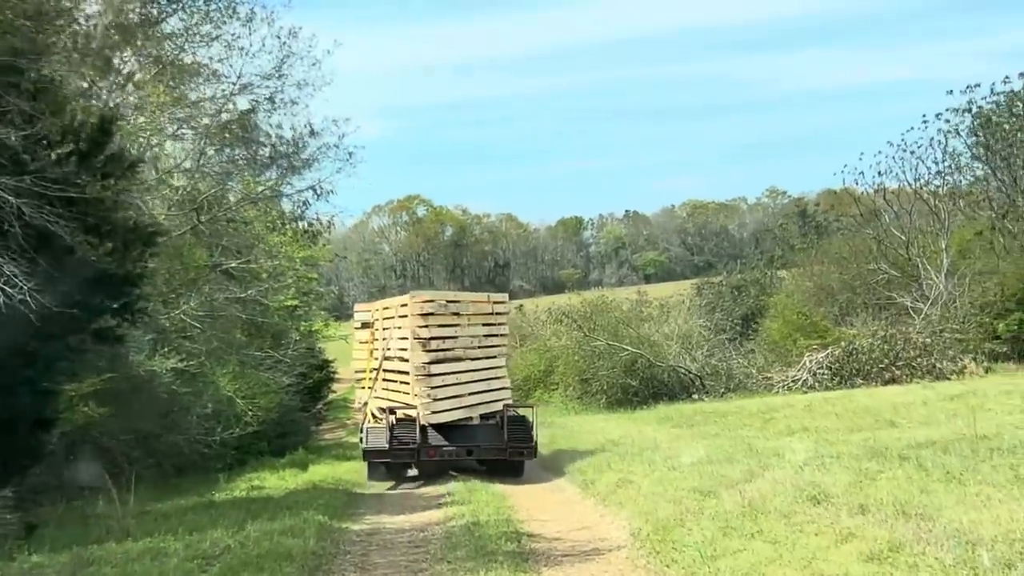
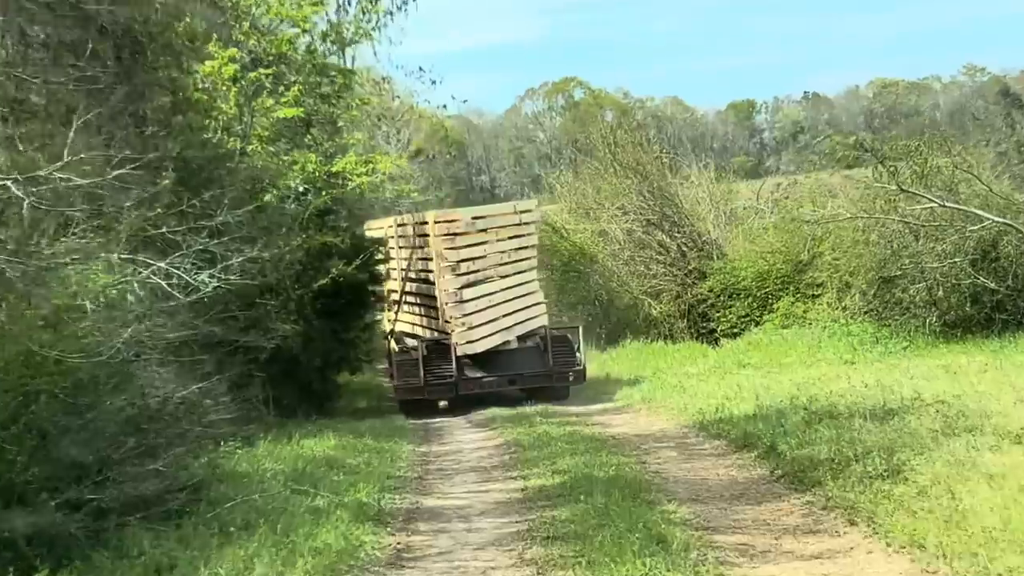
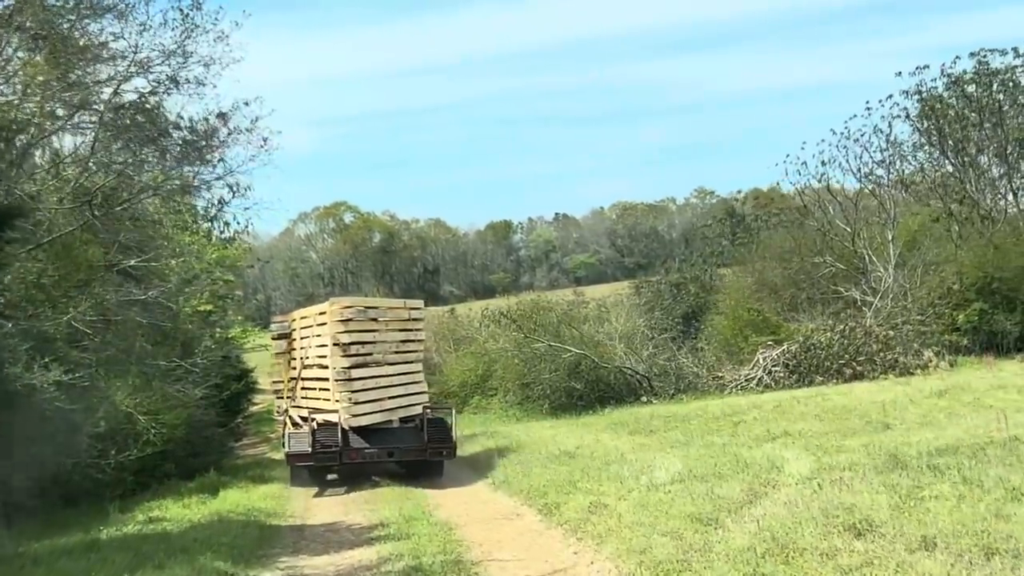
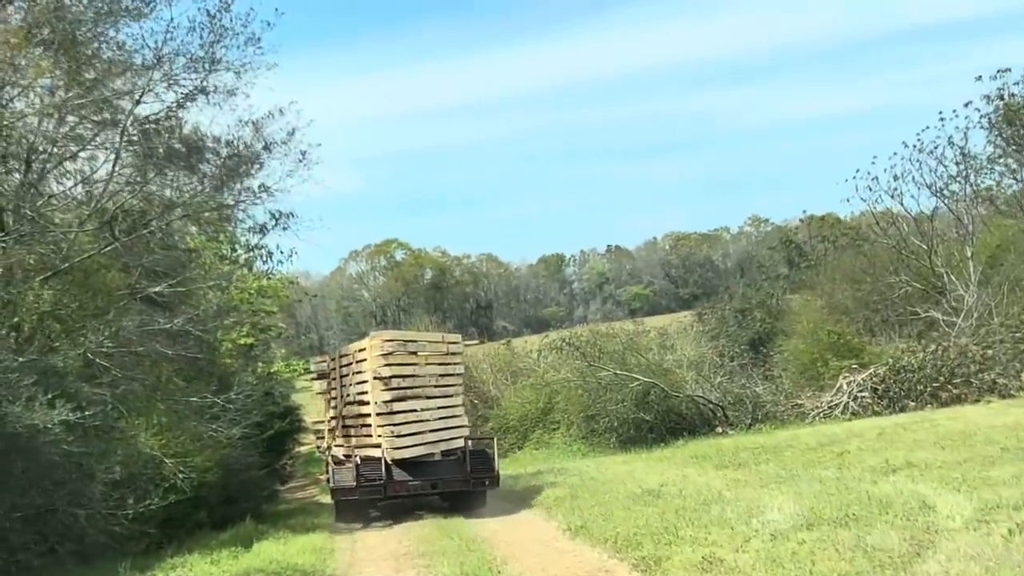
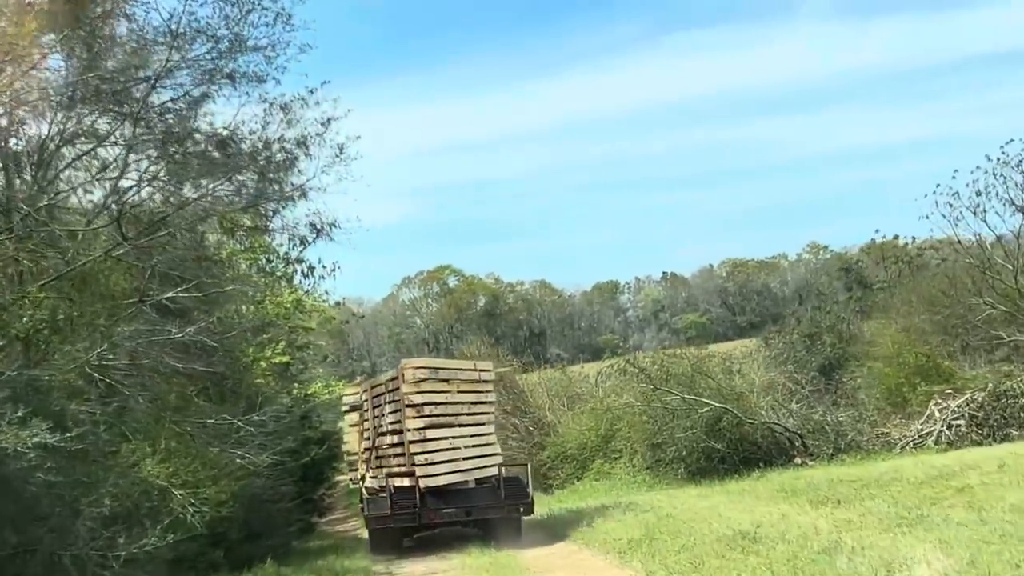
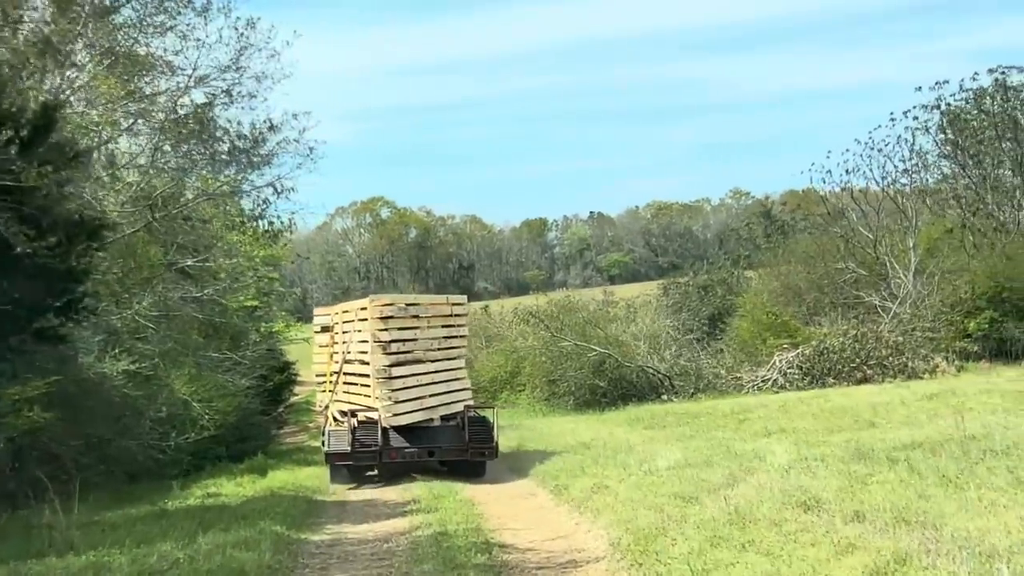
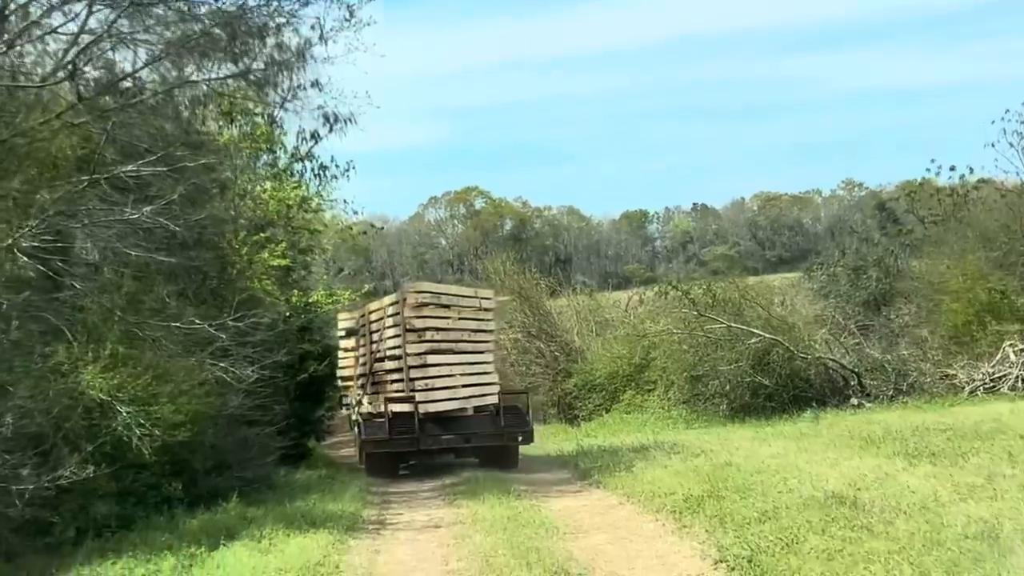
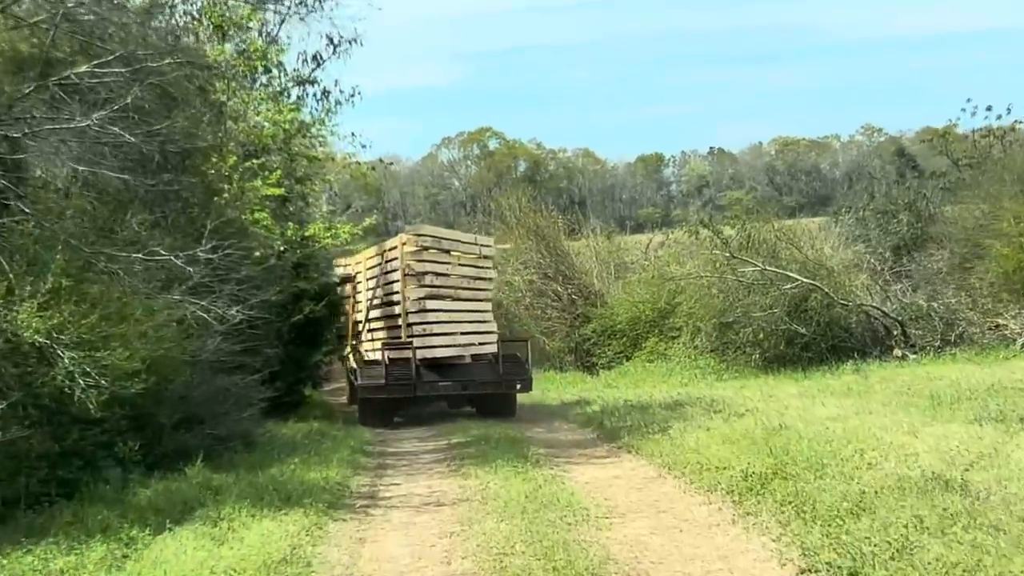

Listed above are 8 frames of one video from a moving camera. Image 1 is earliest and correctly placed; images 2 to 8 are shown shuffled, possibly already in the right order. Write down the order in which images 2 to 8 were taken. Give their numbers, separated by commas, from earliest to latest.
6, 3, 4, 5, 7, 8, 2
